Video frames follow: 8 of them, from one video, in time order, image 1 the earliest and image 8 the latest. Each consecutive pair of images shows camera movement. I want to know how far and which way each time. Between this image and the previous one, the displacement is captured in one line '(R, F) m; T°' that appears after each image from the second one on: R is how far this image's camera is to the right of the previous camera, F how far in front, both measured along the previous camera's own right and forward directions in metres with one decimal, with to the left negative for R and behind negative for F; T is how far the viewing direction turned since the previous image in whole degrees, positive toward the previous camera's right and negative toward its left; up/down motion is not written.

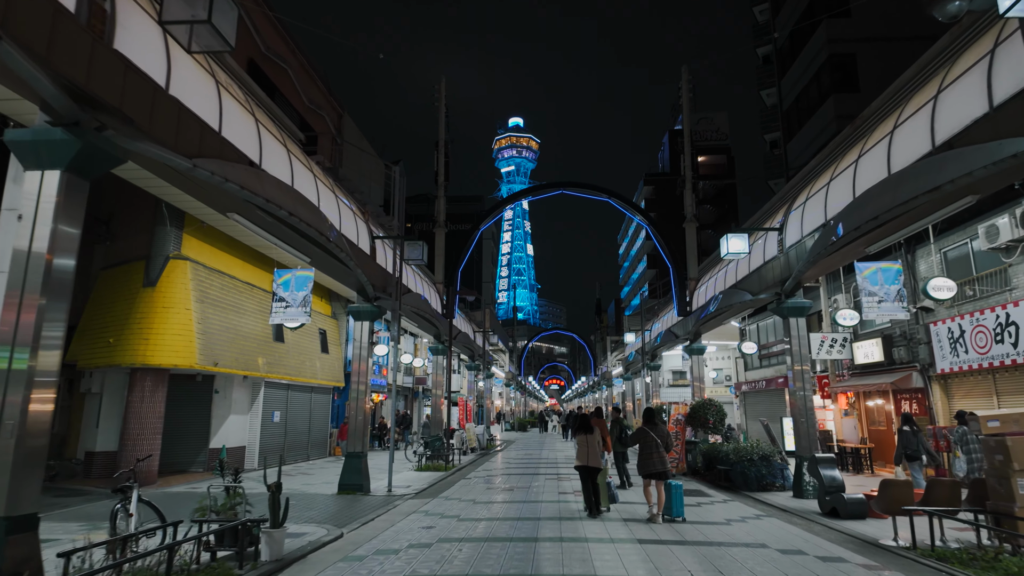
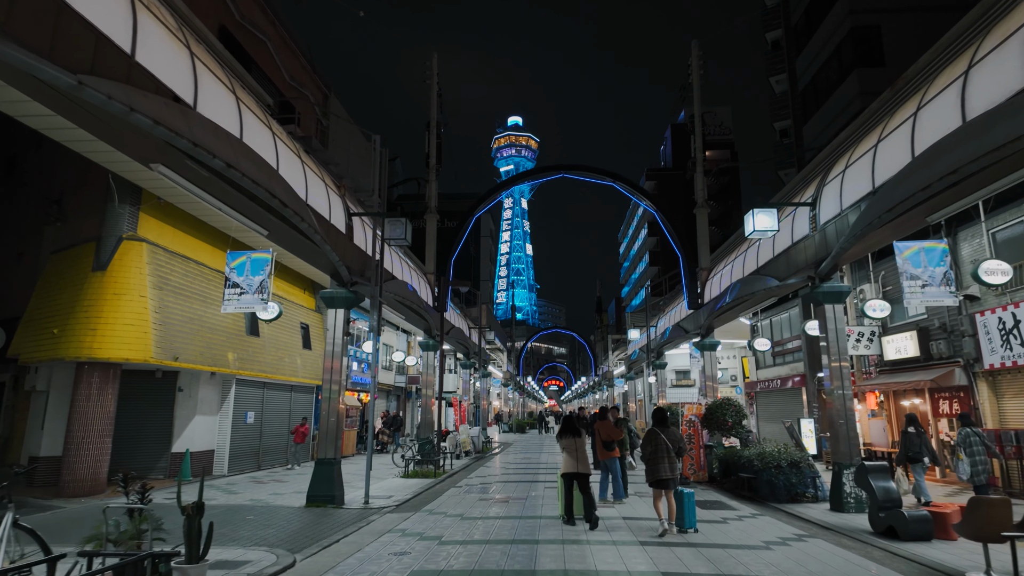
(+0.1, +1.6) m; 0°
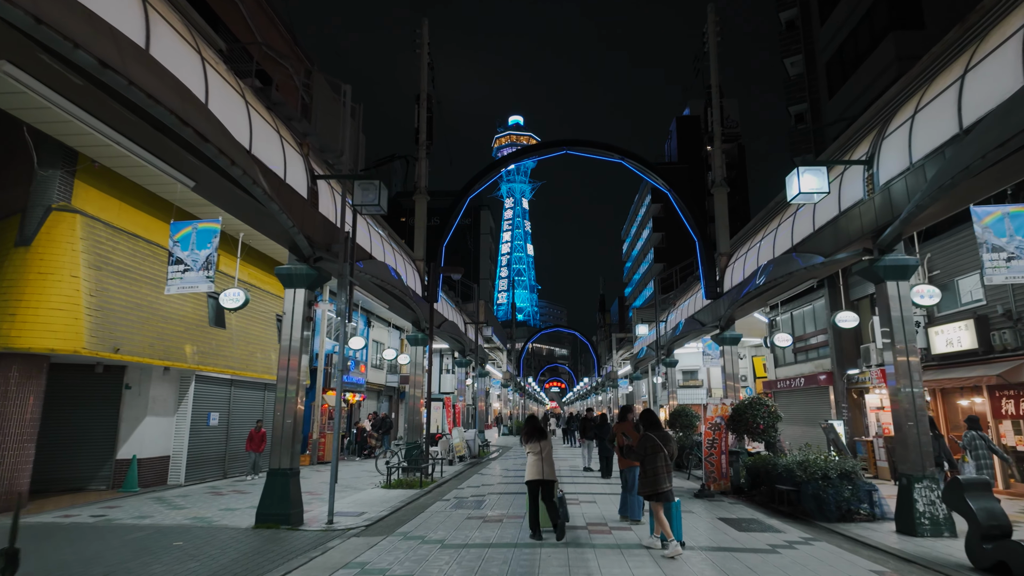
(+0.1, +1.9) m; 0°
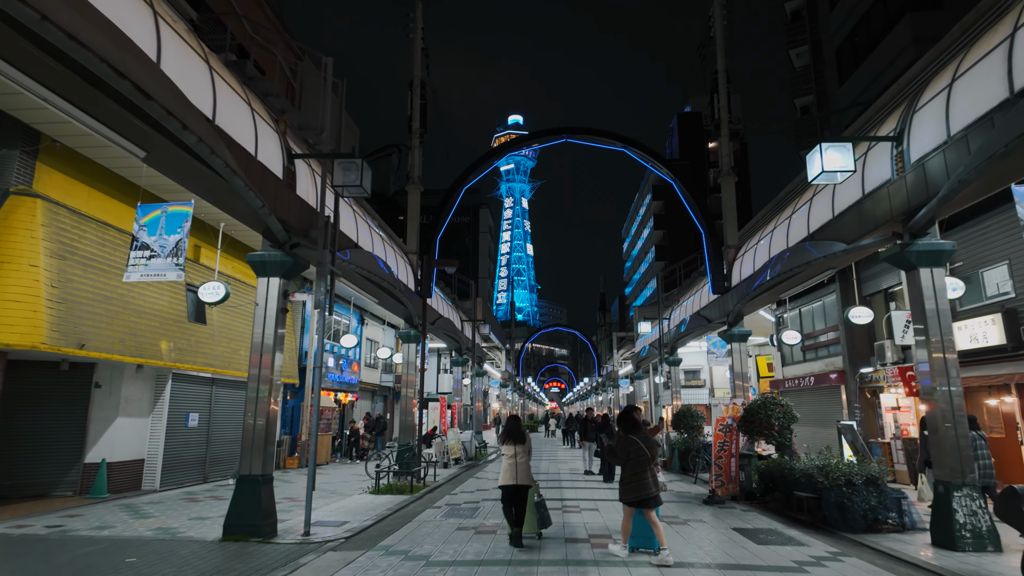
(+0.1, +0.8) m; 0°
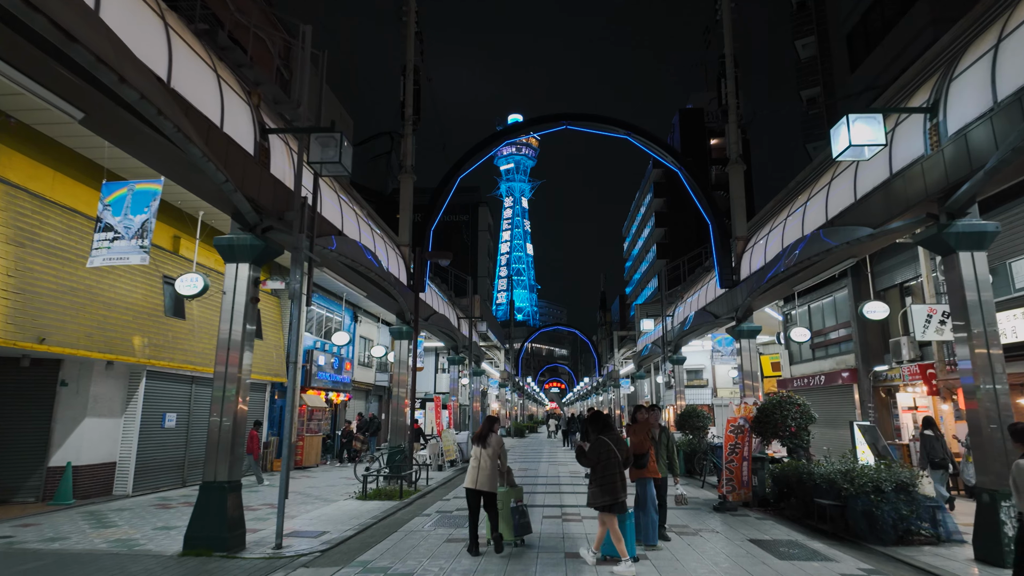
(+0.1, +0.8) m; 0°
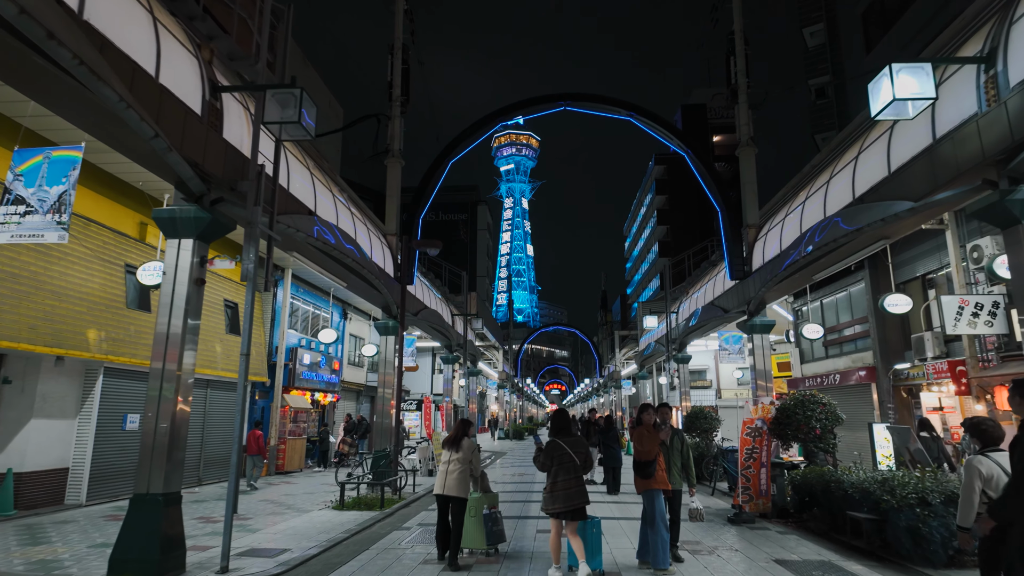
(+0.2, +1.1) m; 0°
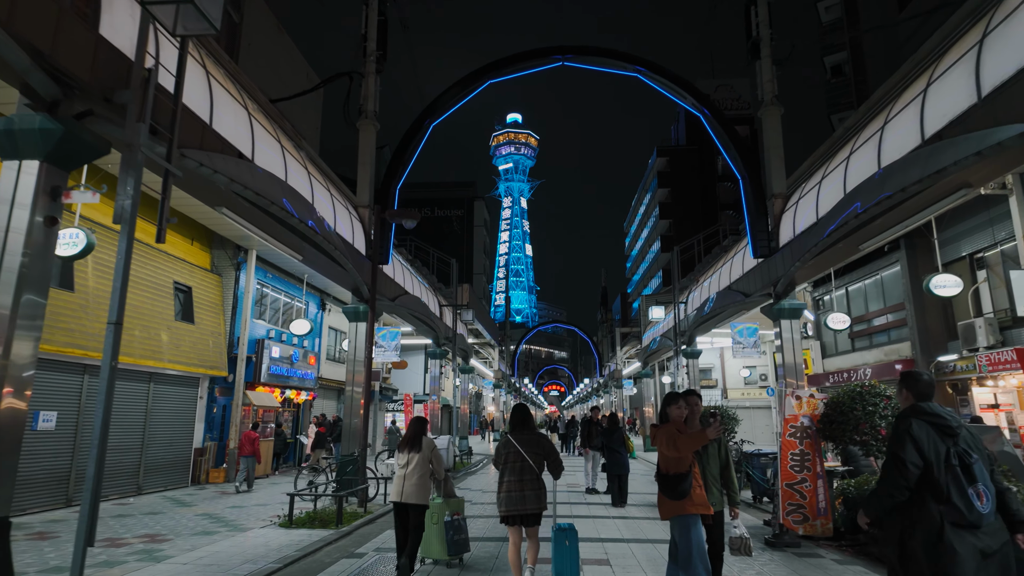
(+0.2, +1.9) m; 0°
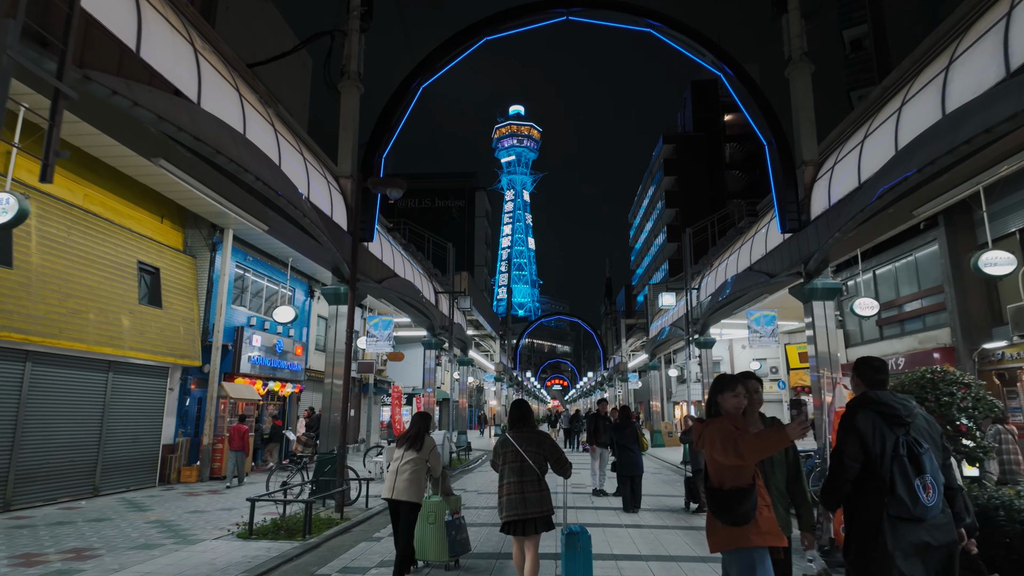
(+0.1, +1.3) m; 0°
